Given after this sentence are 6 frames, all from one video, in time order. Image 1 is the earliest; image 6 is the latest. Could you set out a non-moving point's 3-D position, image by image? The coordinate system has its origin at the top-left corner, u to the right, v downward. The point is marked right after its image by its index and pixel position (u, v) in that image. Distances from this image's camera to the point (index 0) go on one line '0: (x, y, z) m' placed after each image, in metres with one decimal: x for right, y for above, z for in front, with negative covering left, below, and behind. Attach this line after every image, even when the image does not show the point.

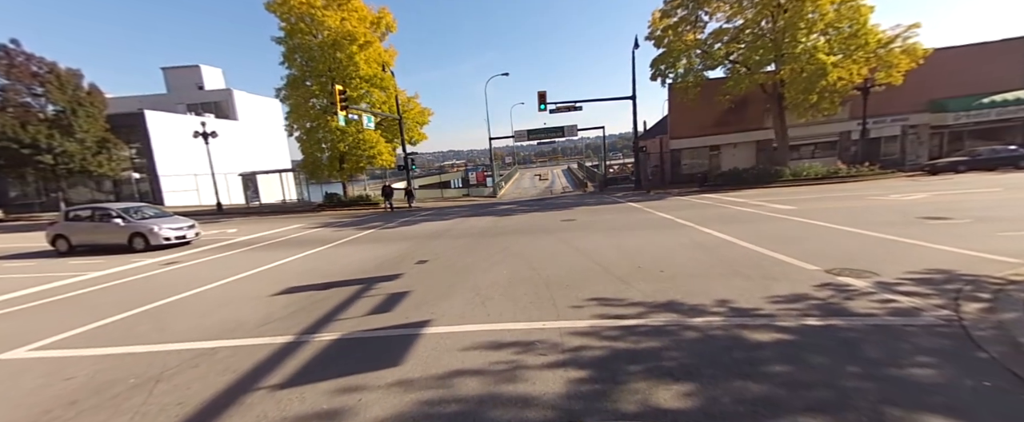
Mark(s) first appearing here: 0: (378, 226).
0: (-5.6, -0.7, +16.6) m
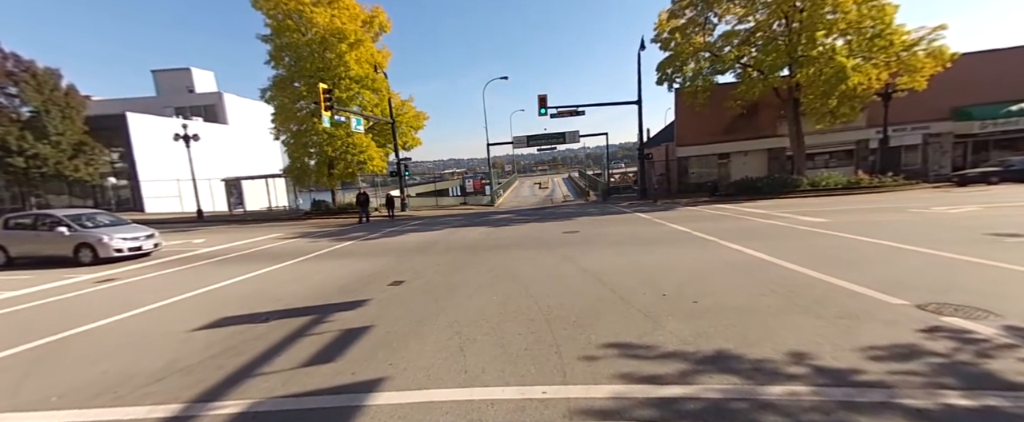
0: (-5.8, -1.0, +15.0) m
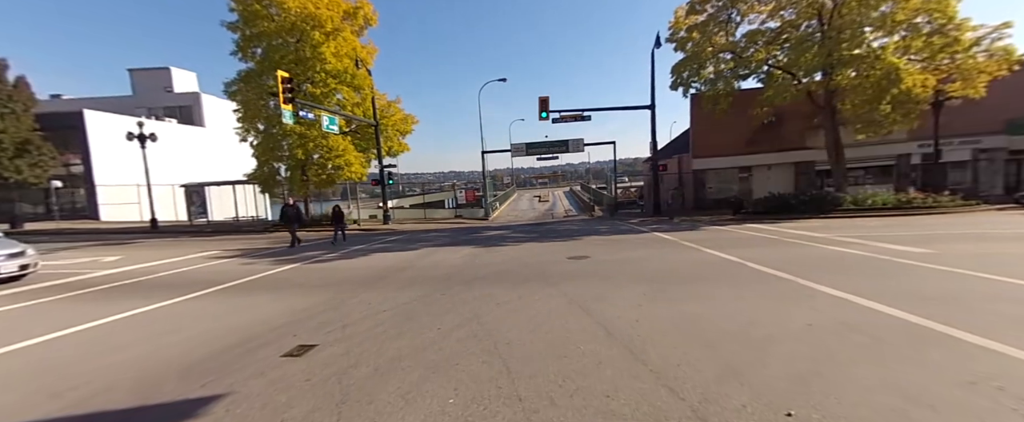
0: (-6.0, -1.4, +11.8) m
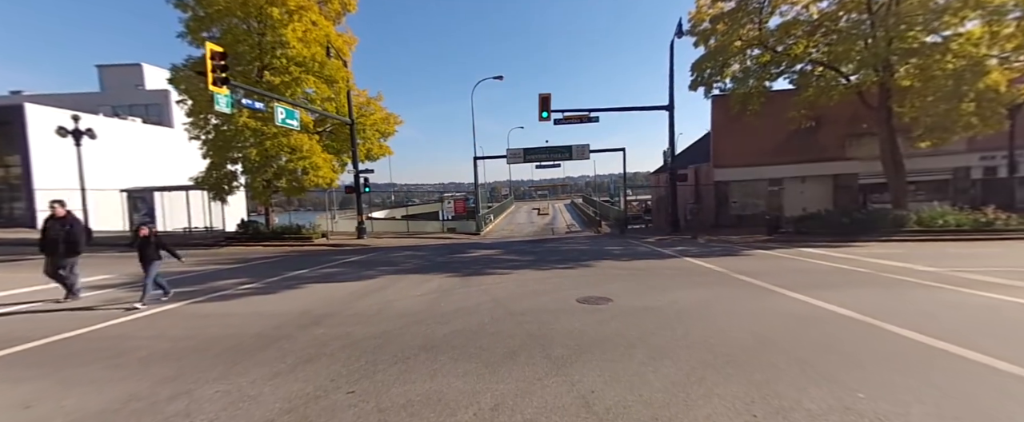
0: (-6.3, -1.7, +8.4) m
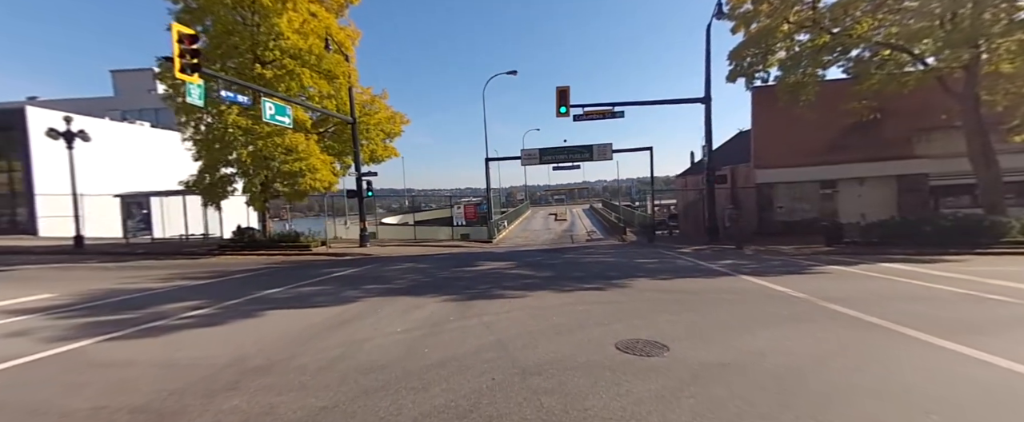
0: (-6.1, -1.9, +6.6) m
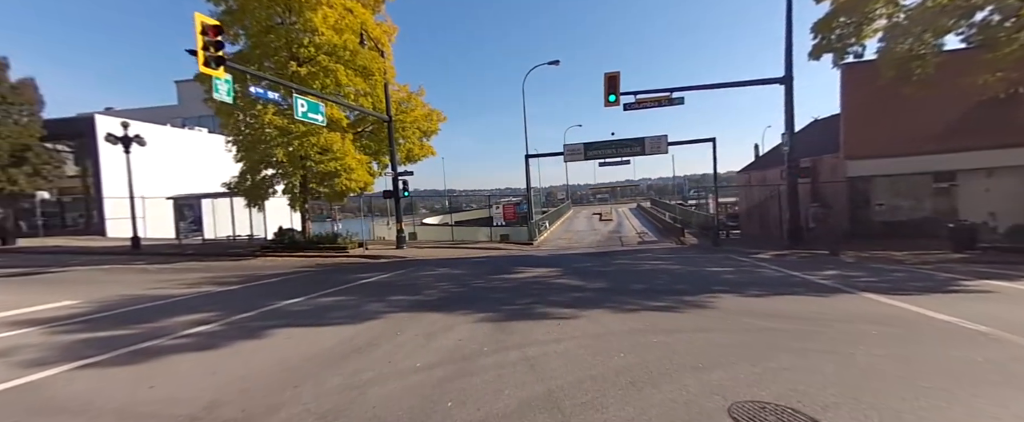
0: (-5.4, -1.9, +5.7) m
